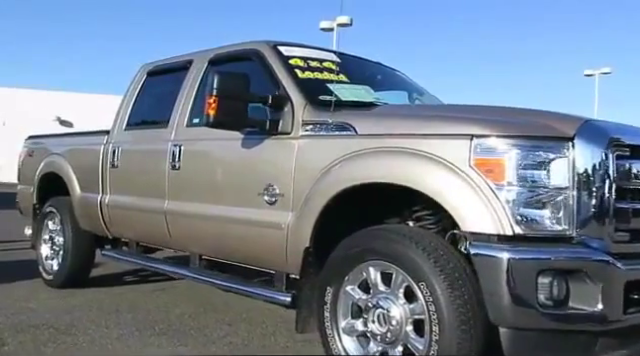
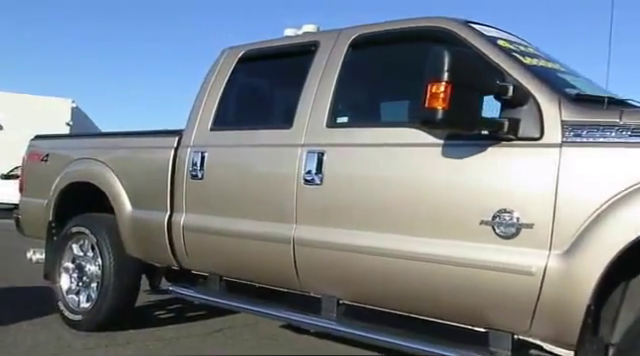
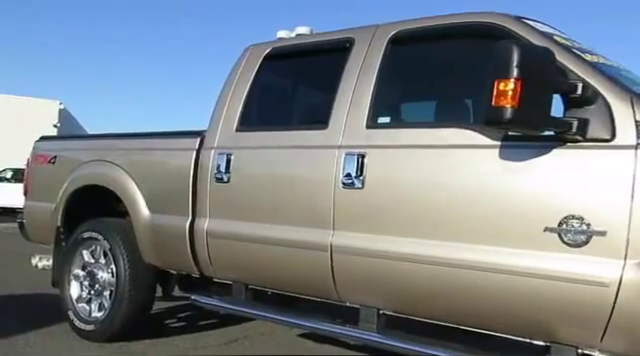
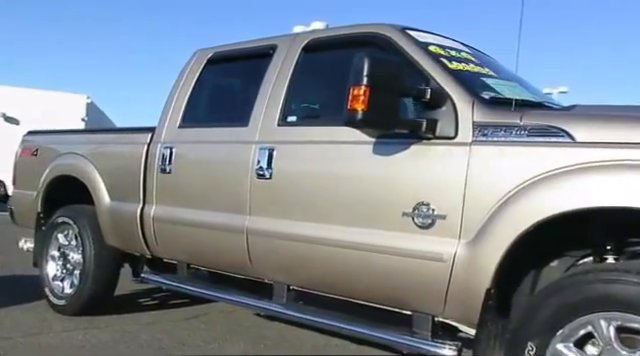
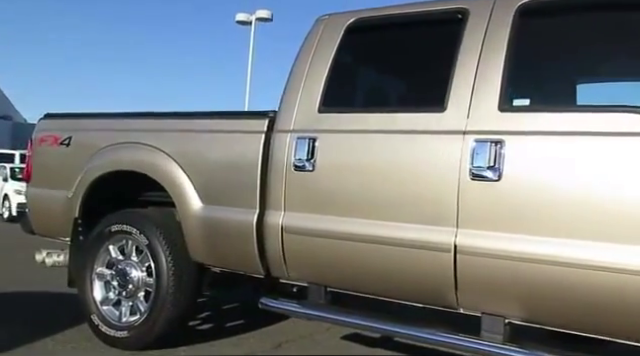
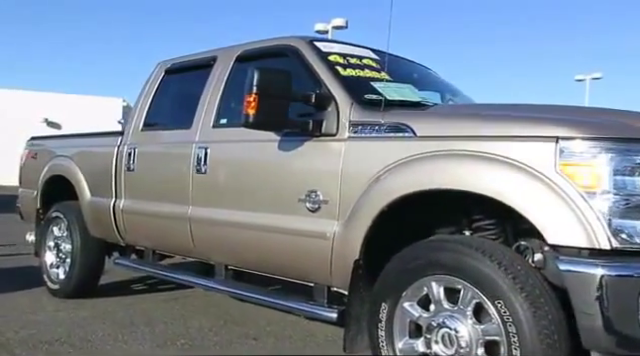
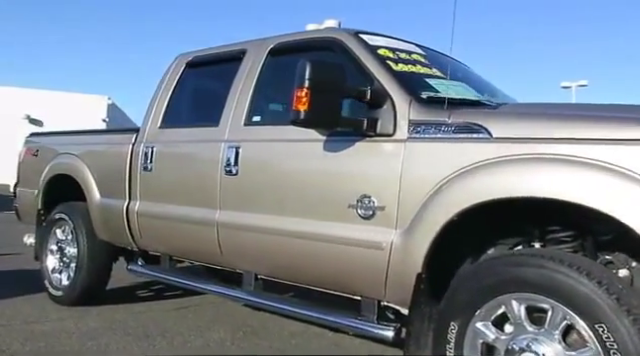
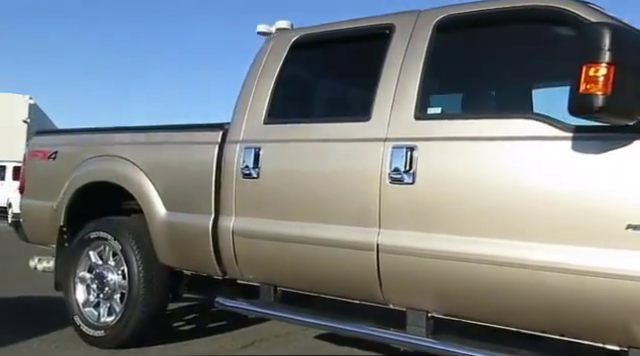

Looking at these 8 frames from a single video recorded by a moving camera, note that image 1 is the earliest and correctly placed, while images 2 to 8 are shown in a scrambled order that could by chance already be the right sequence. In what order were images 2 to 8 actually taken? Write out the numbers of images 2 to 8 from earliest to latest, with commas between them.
6, 7, 4, 2, 3, 8, 5
